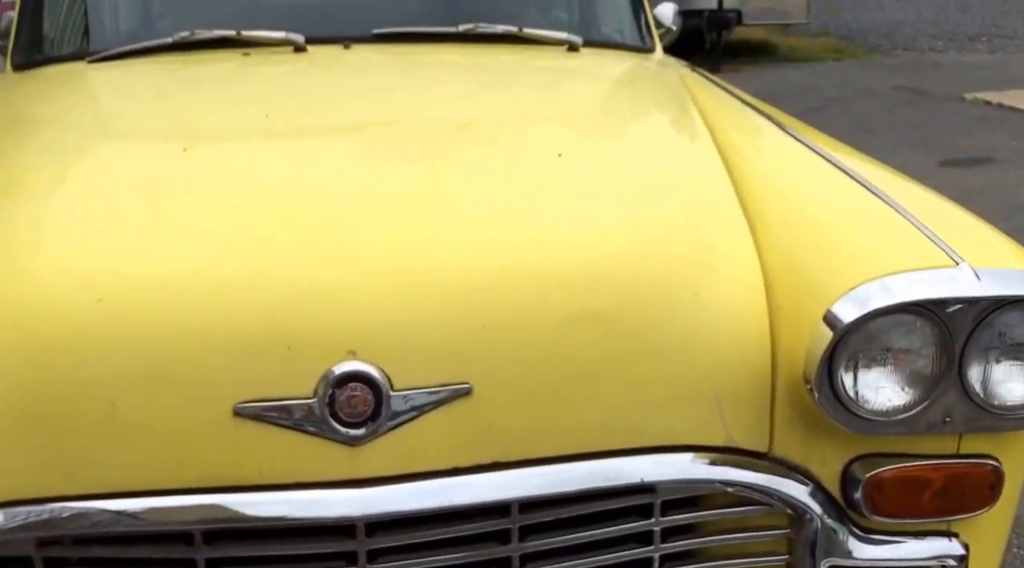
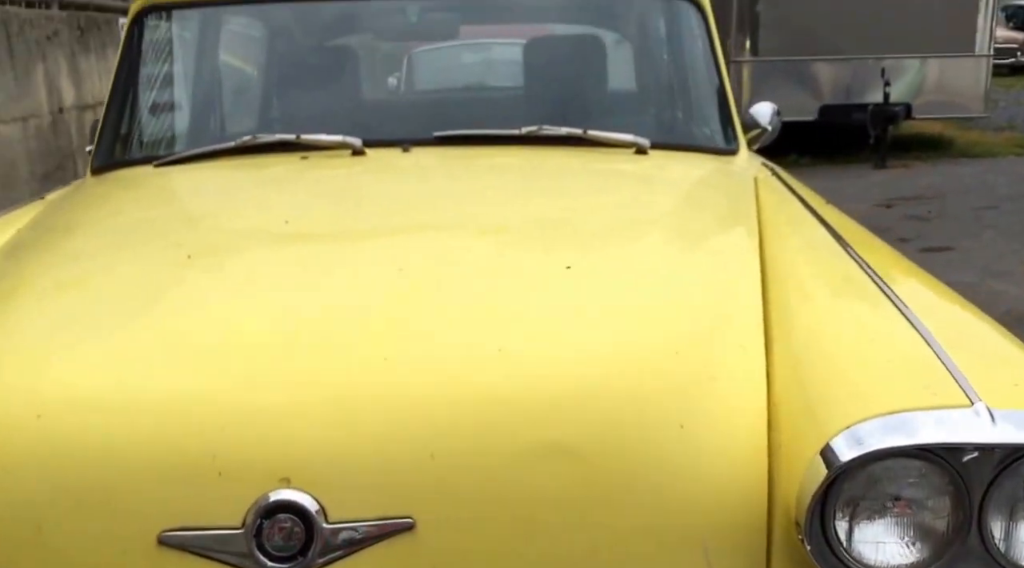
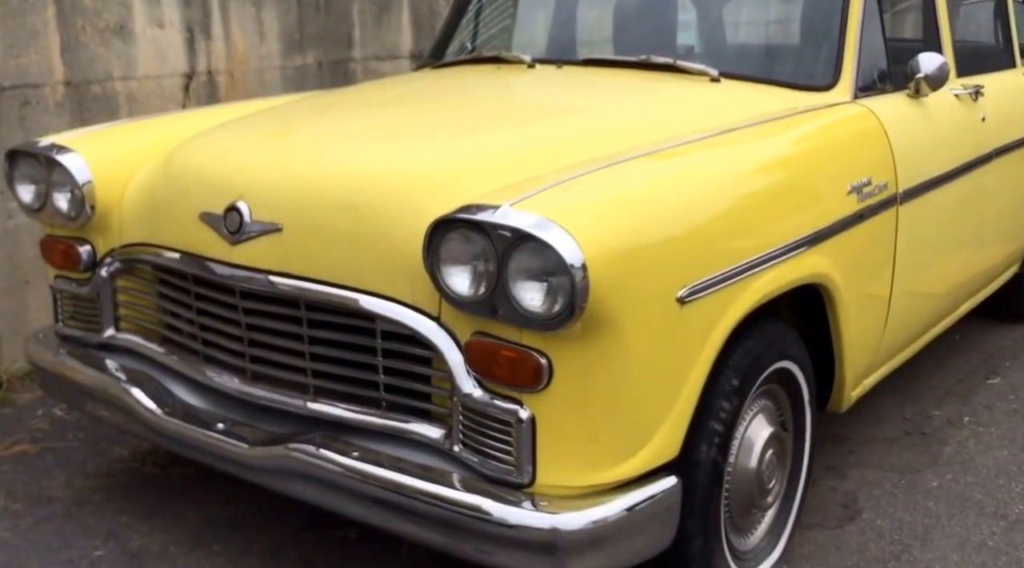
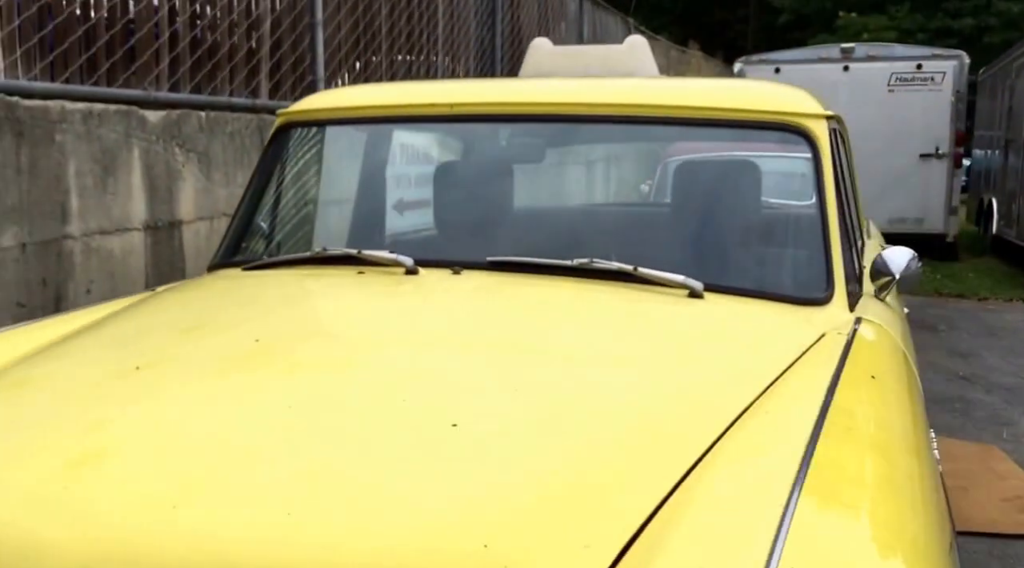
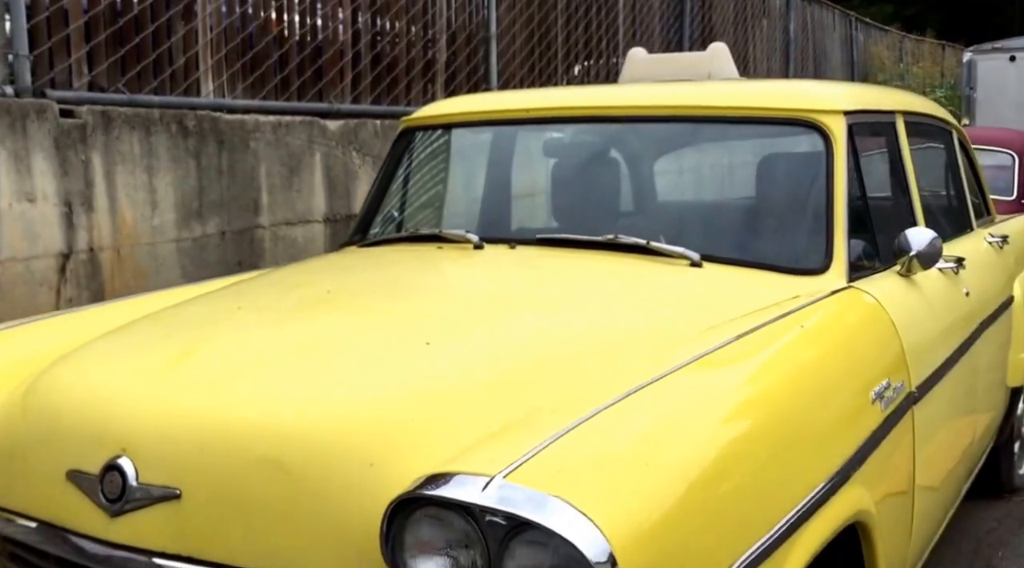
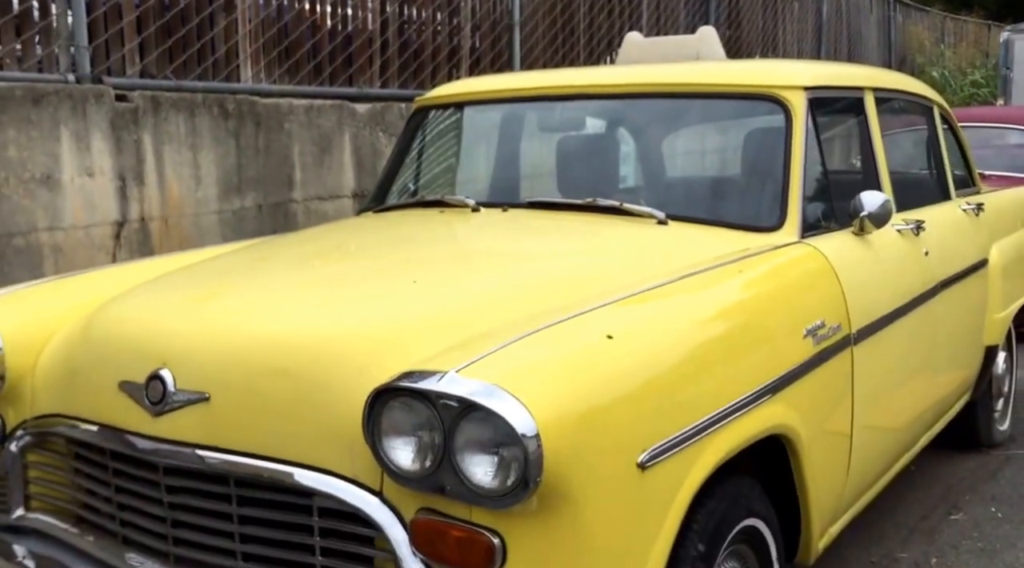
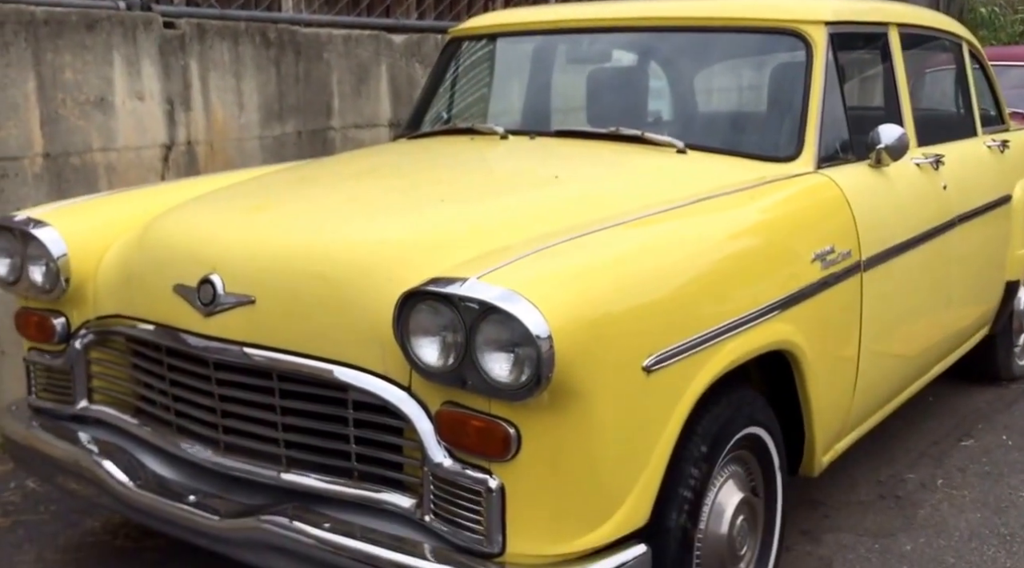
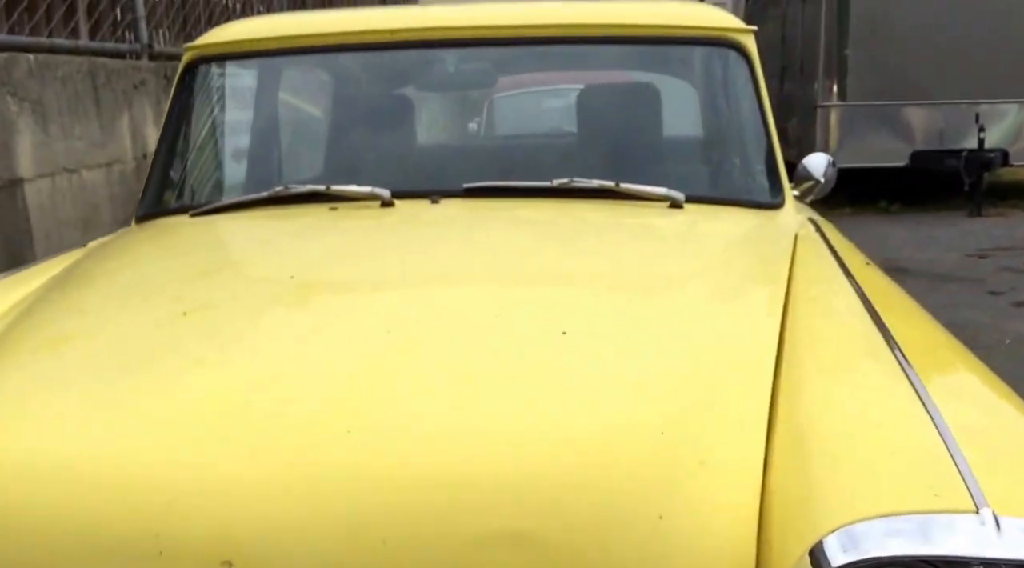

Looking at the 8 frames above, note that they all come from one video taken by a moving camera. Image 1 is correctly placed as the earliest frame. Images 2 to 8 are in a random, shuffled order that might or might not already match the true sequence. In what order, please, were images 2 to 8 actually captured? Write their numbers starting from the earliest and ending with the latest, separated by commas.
2, 8, 4, 5, 6, 7, 3
